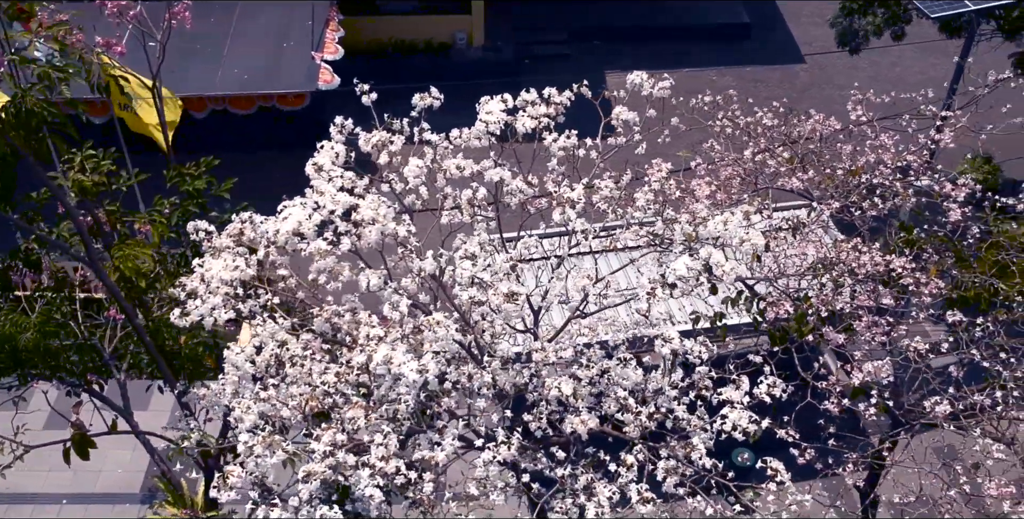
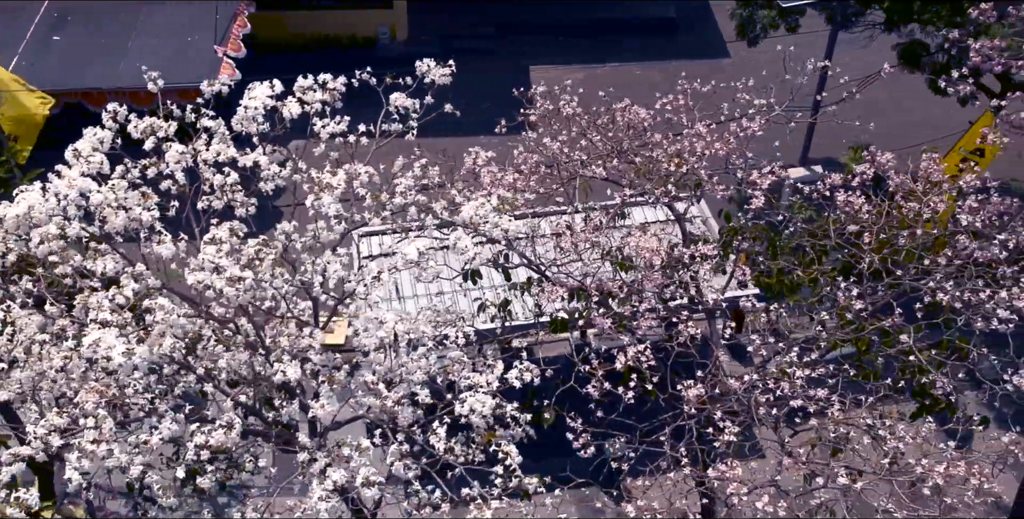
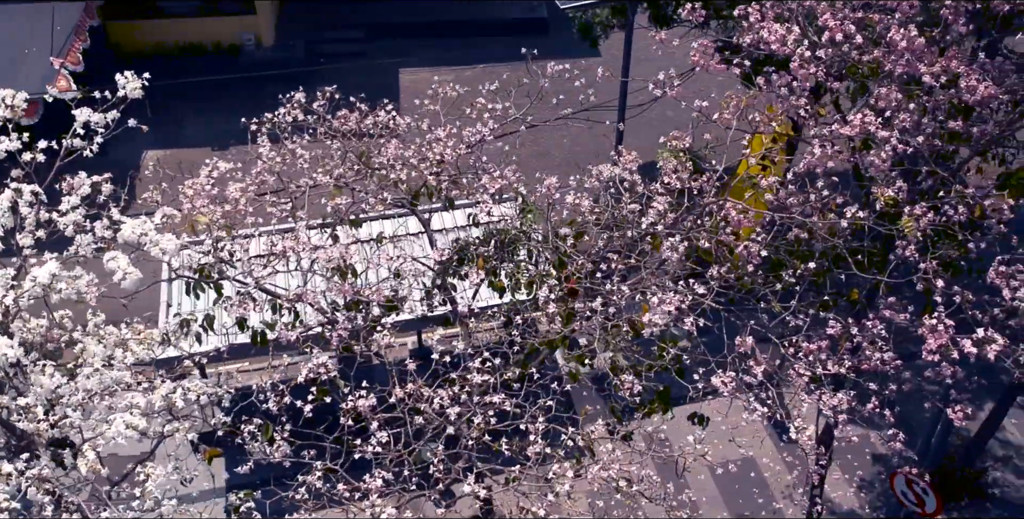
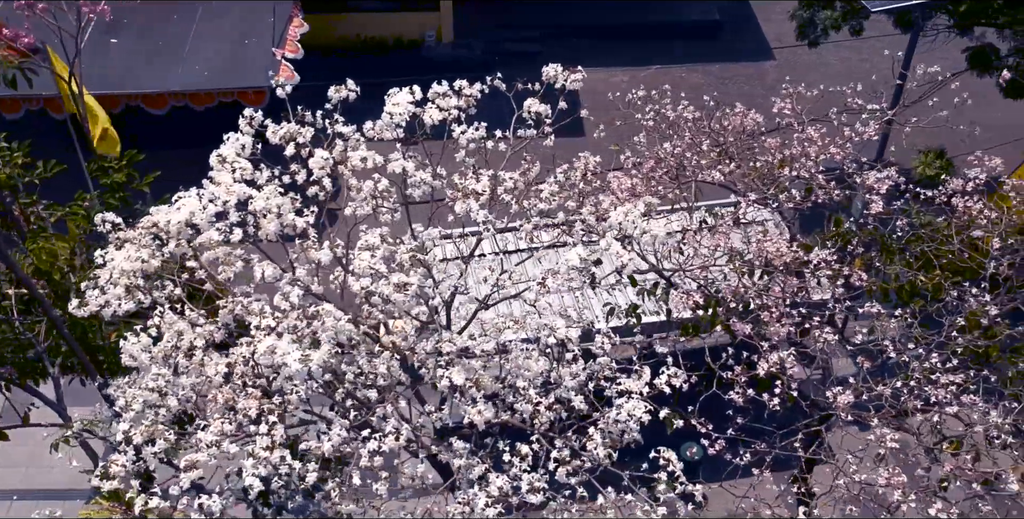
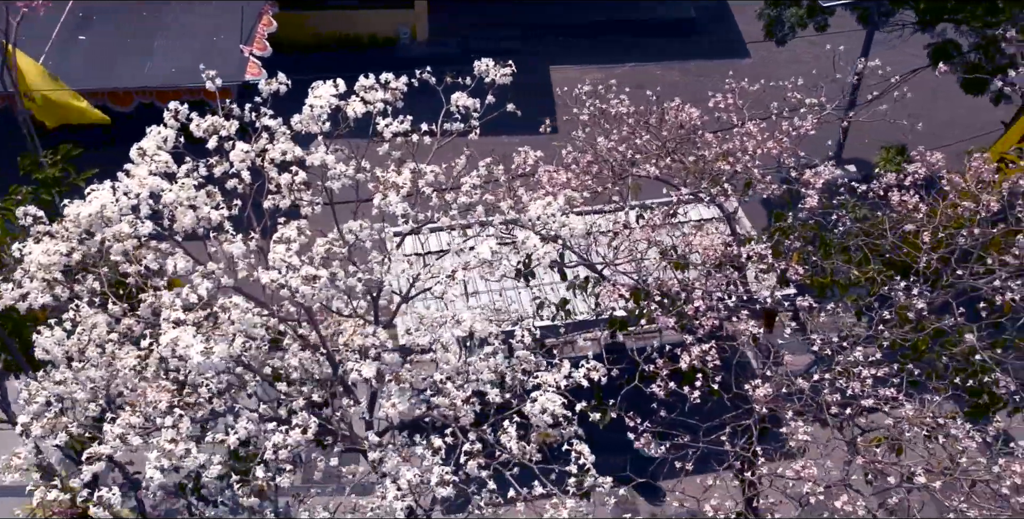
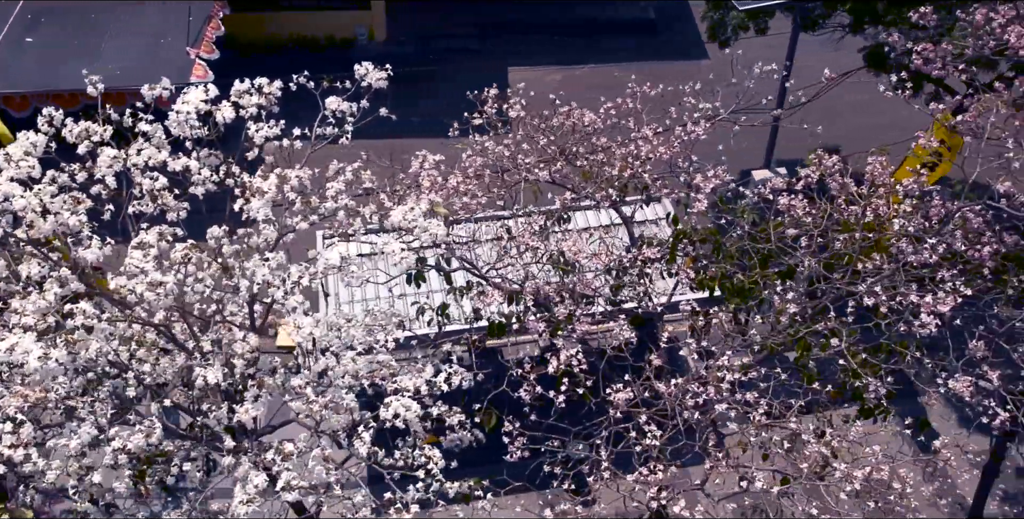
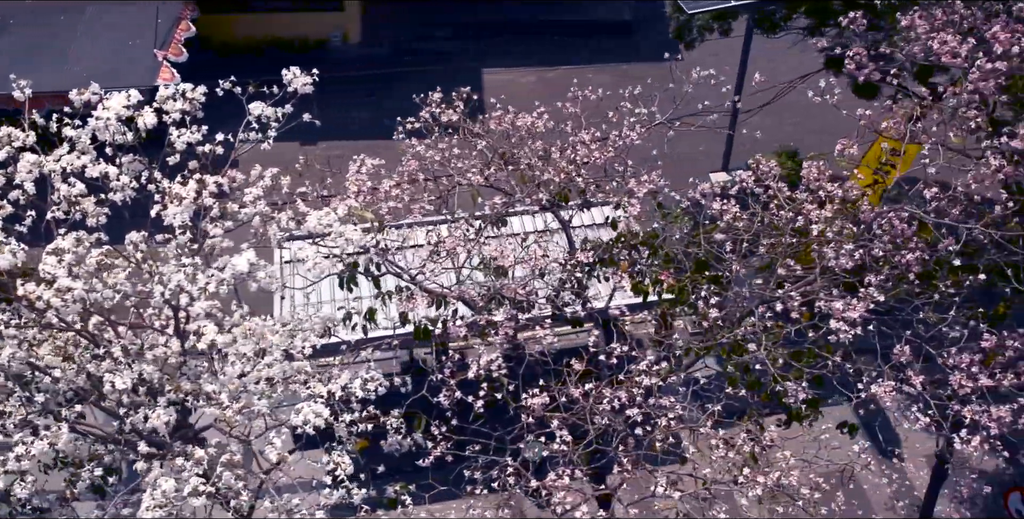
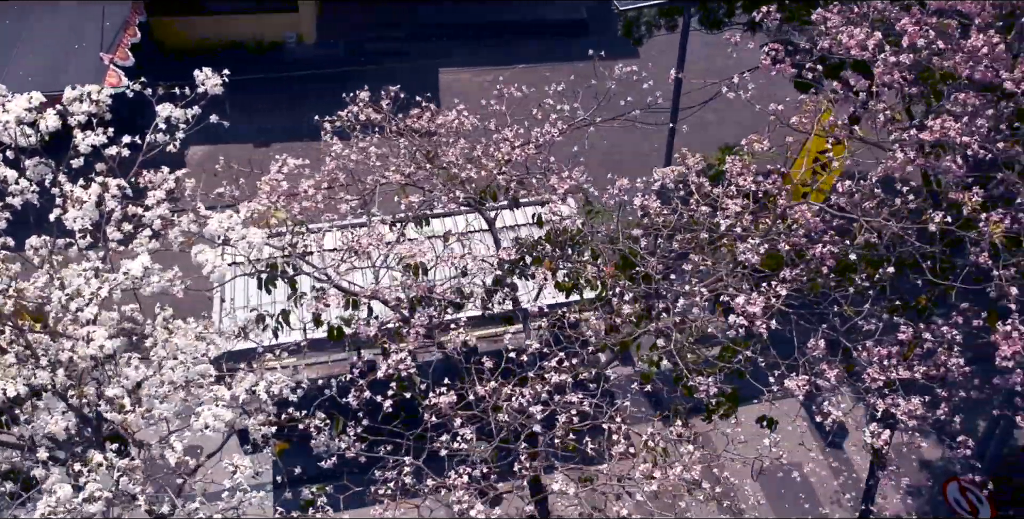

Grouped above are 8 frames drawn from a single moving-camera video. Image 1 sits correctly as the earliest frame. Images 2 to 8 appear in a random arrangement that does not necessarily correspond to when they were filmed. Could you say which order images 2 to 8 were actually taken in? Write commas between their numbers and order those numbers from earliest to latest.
4, 5, 2, 6, 7, 8, 3
